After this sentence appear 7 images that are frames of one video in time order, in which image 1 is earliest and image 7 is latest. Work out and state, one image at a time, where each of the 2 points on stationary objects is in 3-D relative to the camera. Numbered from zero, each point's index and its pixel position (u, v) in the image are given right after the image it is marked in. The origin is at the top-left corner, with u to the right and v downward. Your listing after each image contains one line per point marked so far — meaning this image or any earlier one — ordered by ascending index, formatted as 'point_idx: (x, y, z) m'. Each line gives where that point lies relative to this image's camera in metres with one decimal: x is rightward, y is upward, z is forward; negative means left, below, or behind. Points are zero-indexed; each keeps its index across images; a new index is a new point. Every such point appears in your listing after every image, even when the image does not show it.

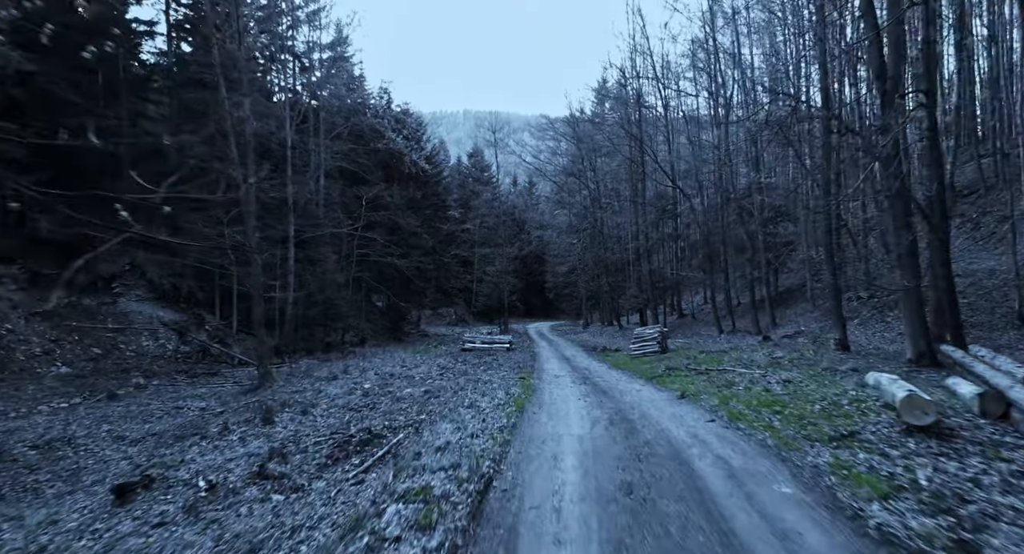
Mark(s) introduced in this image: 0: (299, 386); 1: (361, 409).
0: (-5.3, -2.7, +12.4) m
1: (-2.8, -2.4, +9.1) m
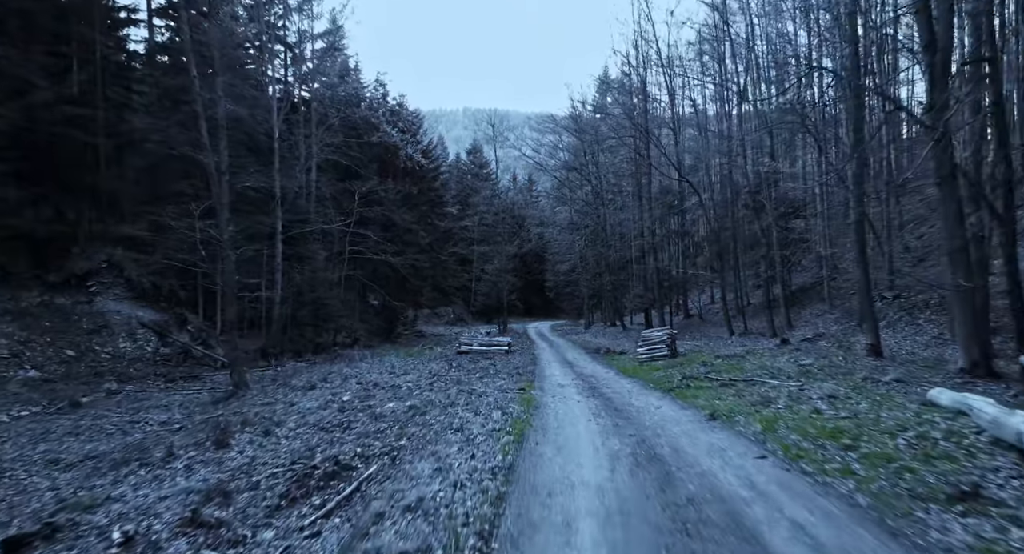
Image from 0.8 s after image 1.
0: (-5.3, -2.7, +11.0) m
1: (-2.8, -2.4, +7.8) m
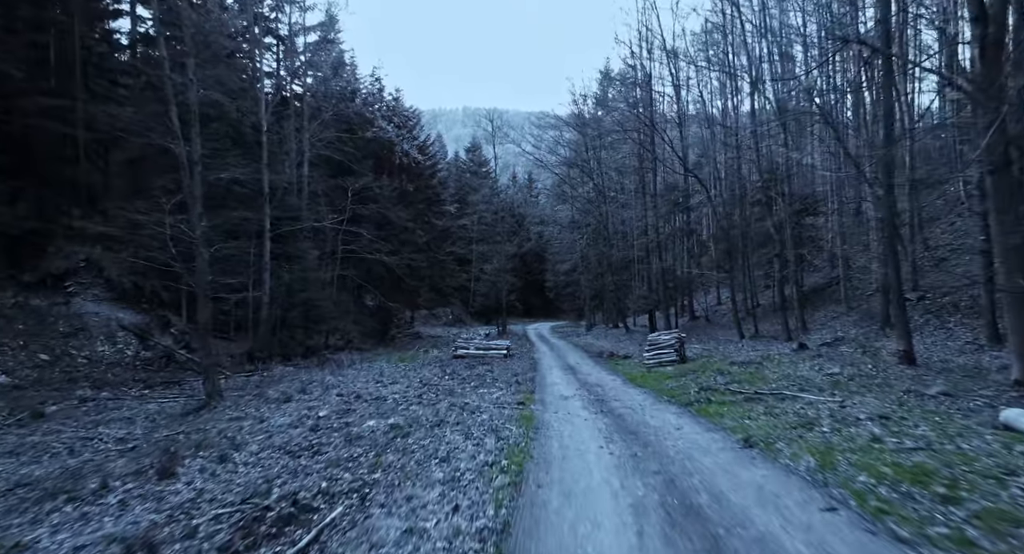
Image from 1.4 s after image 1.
0: (-5.4, -2.7, +9.9) m
1: (-2.8, -2.4, +6.7) m
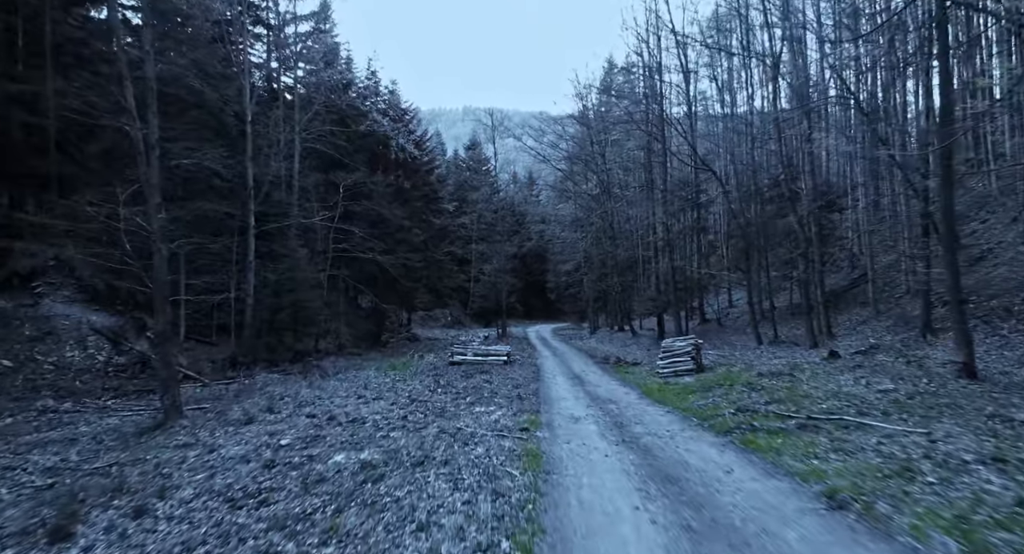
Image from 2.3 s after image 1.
0: (-5.3, -2.6, +8.4) m
1: (-2.8, -2.4, +5.2) m
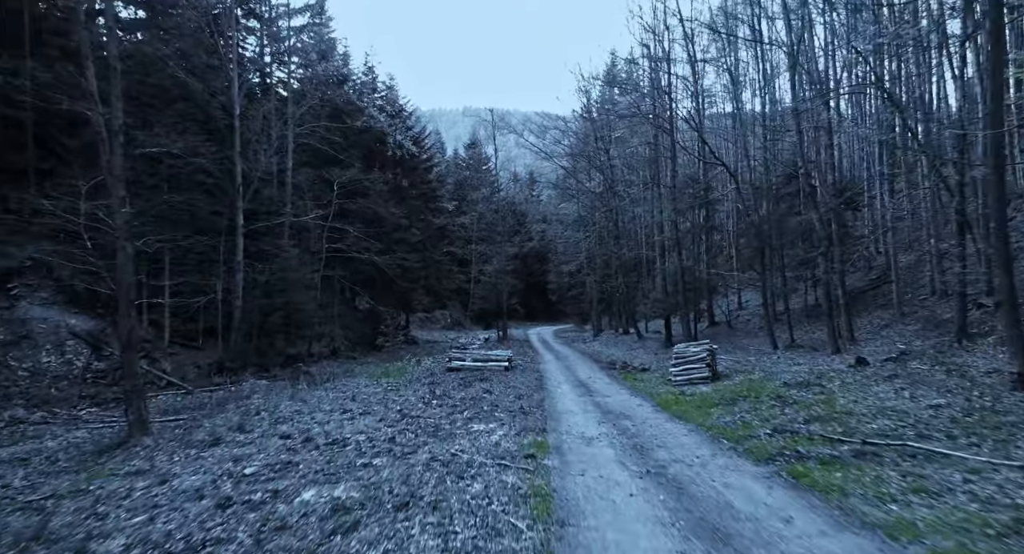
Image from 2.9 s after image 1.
0: (-5.3, -2.7, +7.4) m
1: (-2.8, -2.4, +4.1) m
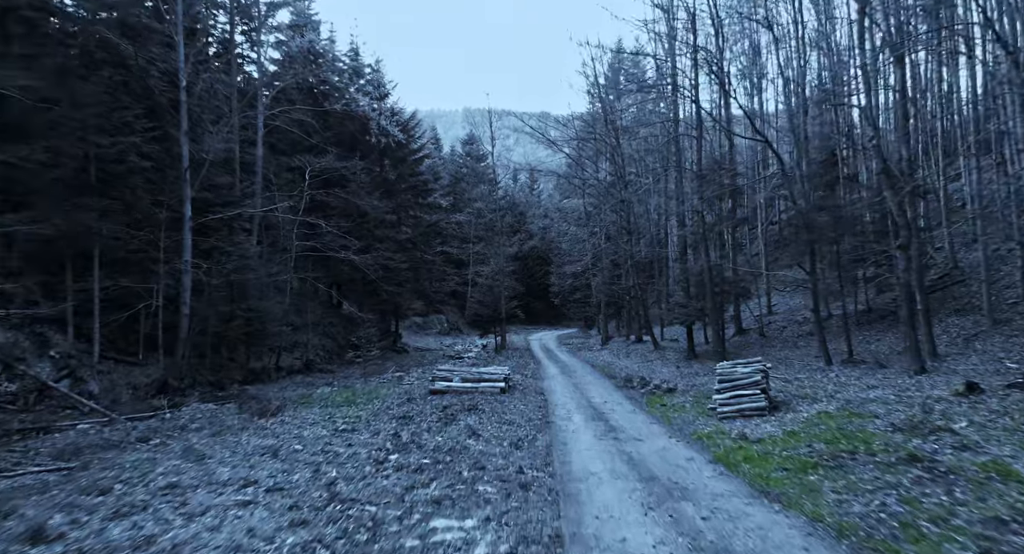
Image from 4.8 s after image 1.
0: (-5.4, -2.6, +4.0) m
1: (-2.9, -2.4, +0.8) m
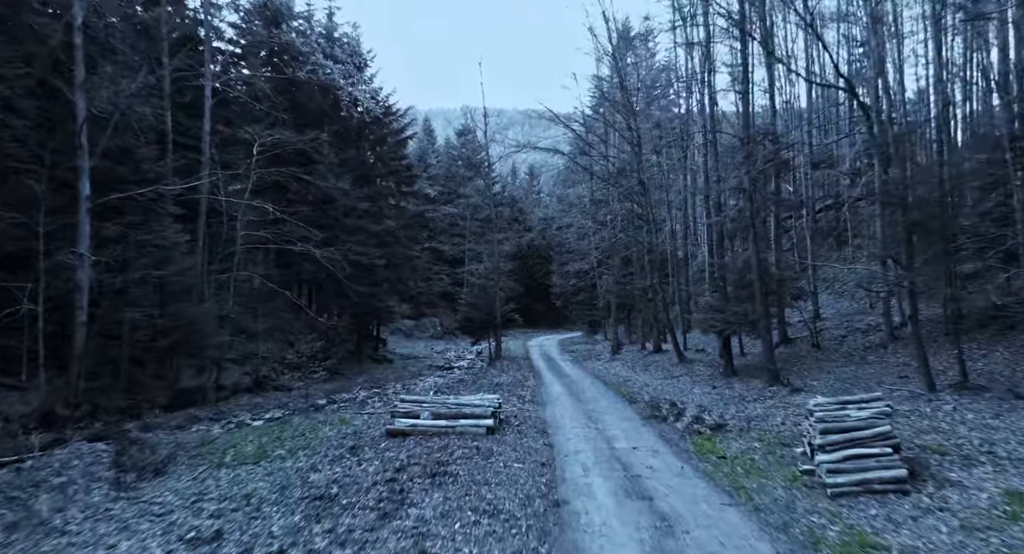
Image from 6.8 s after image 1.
0: (-5.6, -2.5, -0.1) m
1: (-3.0, -2.2, -3.3) m
